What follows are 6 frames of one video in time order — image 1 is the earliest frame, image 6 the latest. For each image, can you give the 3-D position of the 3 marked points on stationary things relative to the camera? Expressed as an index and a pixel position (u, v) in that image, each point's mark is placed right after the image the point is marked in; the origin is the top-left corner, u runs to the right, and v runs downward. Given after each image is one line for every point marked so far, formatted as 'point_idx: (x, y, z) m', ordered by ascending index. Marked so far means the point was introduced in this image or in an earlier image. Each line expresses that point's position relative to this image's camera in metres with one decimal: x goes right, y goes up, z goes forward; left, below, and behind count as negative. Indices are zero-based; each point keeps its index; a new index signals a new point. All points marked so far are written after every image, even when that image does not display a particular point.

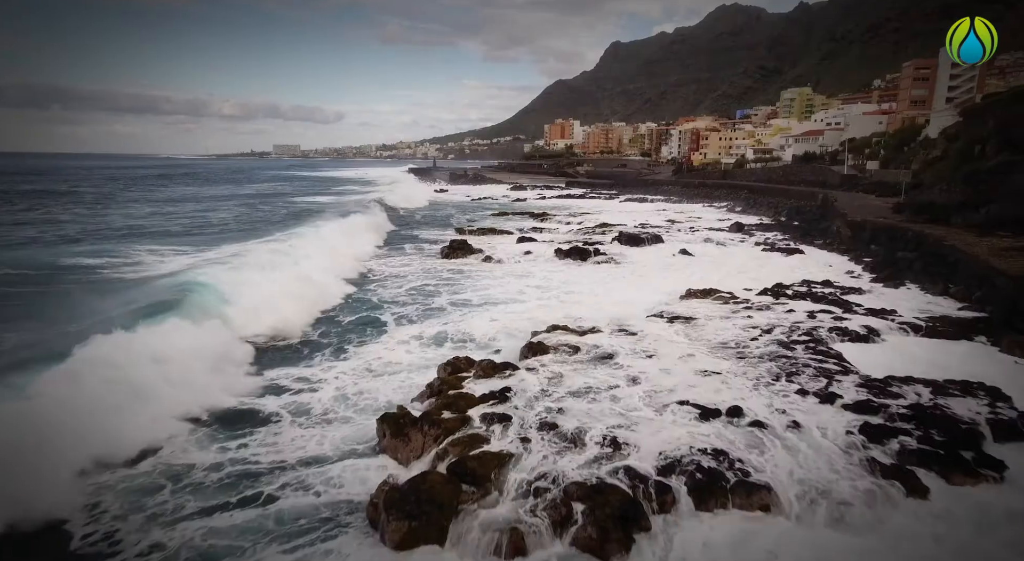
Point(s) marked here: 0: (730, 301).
0: (+5.2, -0.5, +12.8) m
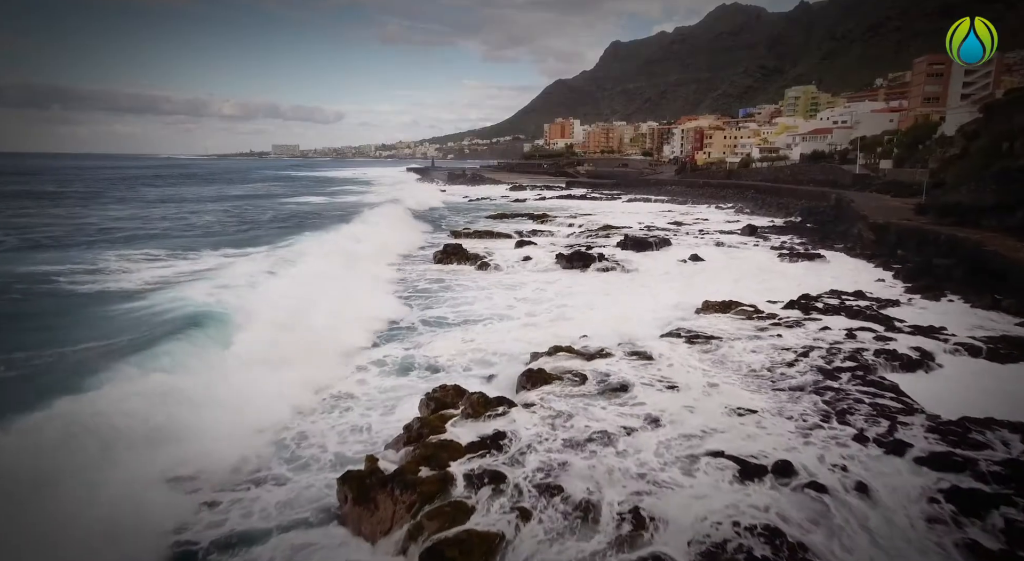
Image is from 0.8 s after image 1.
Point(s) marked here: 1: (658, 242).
0: (+5.1, -0.8, +11.4) m
1: (+5.4, +1.4, +19.7) m
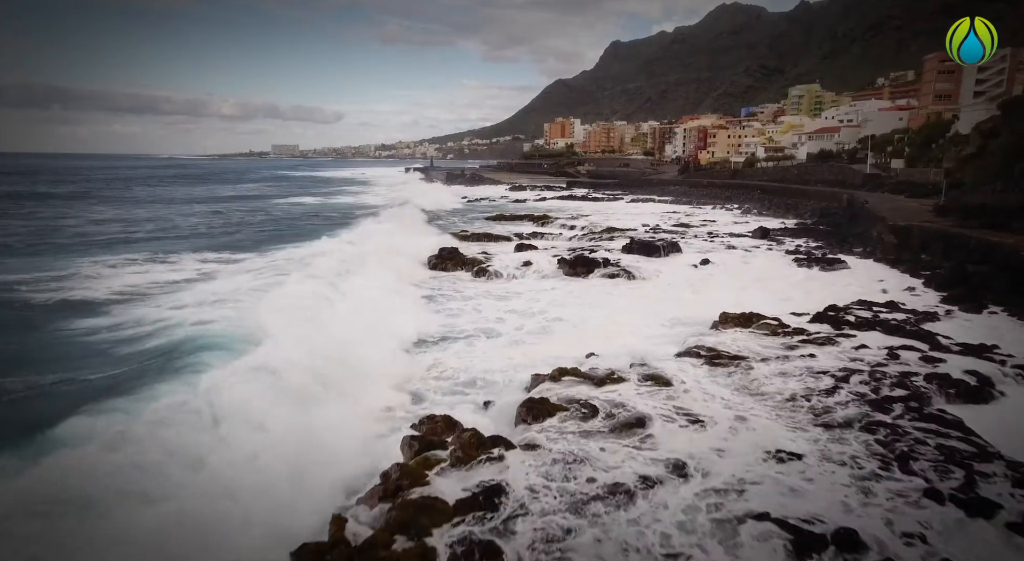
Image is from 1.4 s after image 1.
0: (+5.1, -1.0, +10.2) m
1: (+5.3, +1.2, +18.6) m
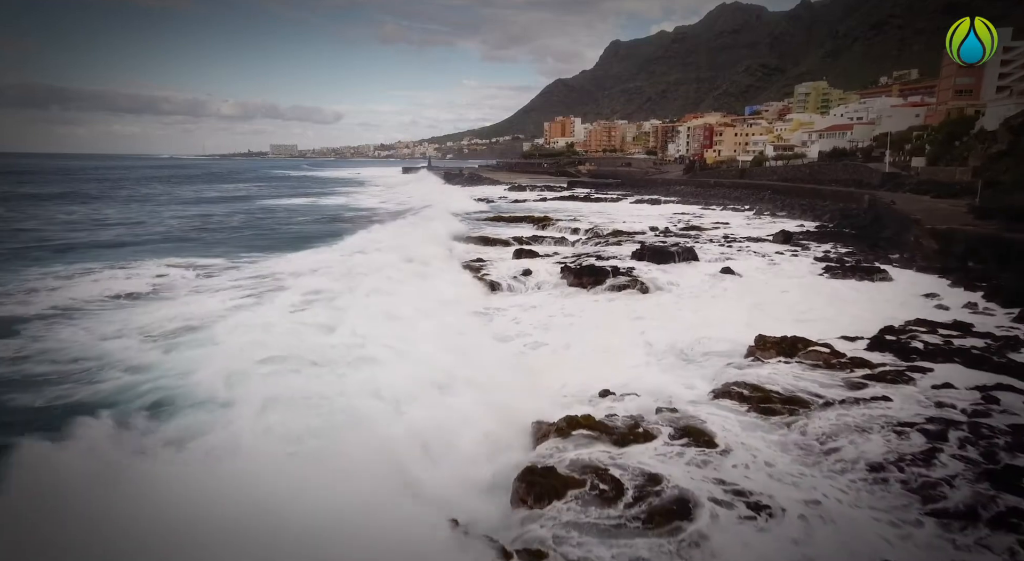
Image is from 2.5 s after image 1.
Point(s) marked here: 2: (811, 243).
0: (+5.0, -1.3, +8.4) m
1: (+5.3, +0.9, +16.7) m
2: (+10.7, +1.3, +19.2) m
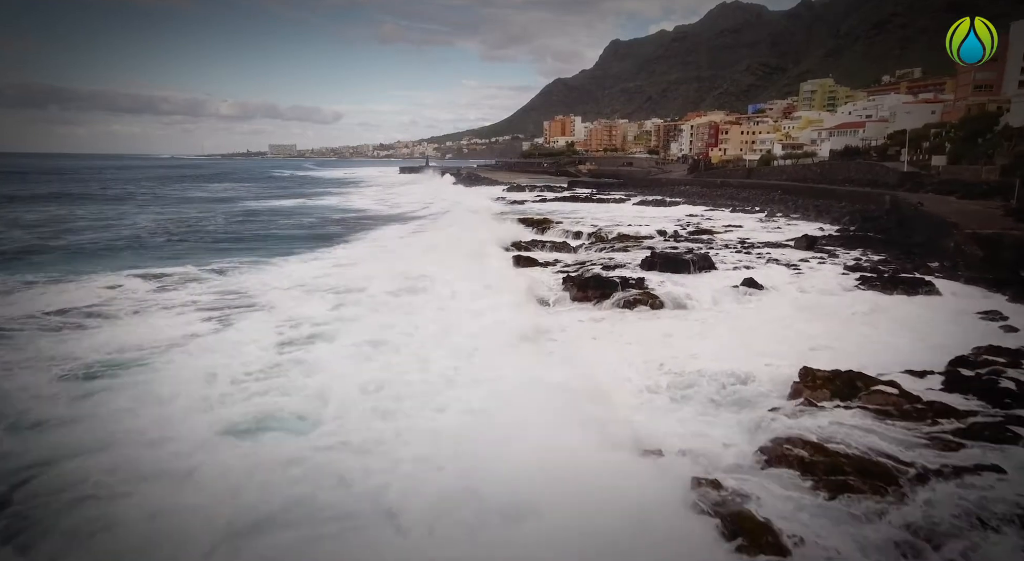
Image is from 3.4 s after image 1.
0: (+4.9, -1.6, +6.7) m
1: (+5.2, +0.6, +15.0) m
2: (+10.6, +1.0, +17.5) m
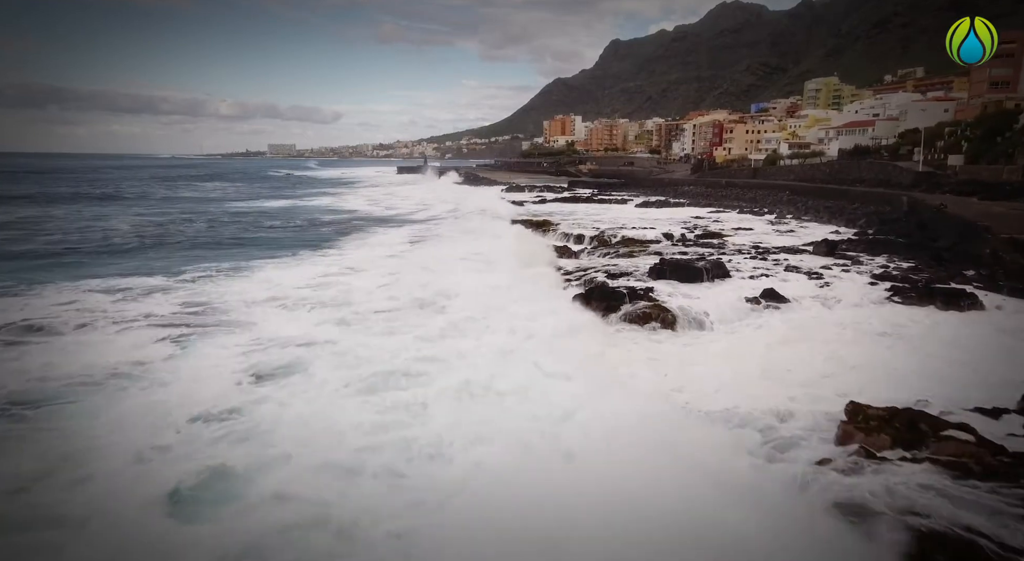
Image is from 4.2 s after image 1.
0: (+4.8, -1.9, +5.4) m
1: (+5.1, +0.3, +13.8) m
2: (+10.5, +0.8, +16.2) m
